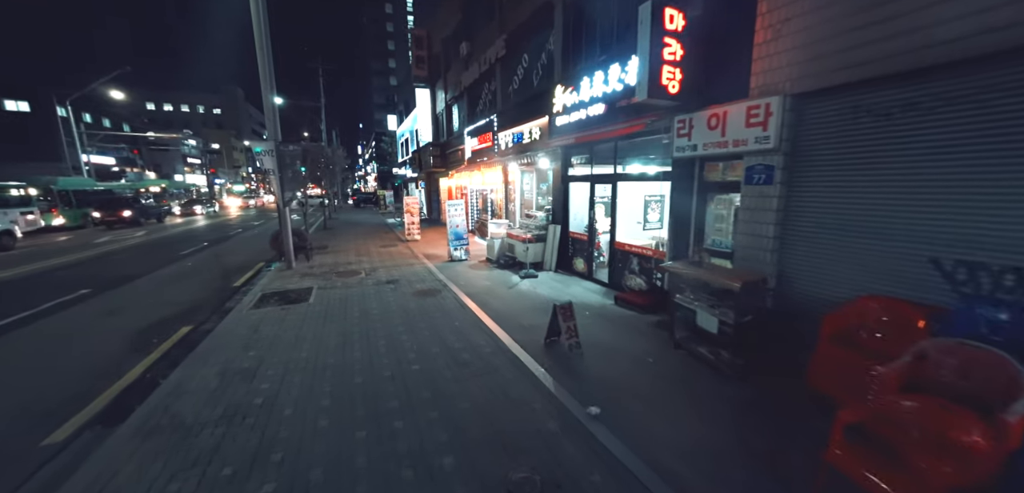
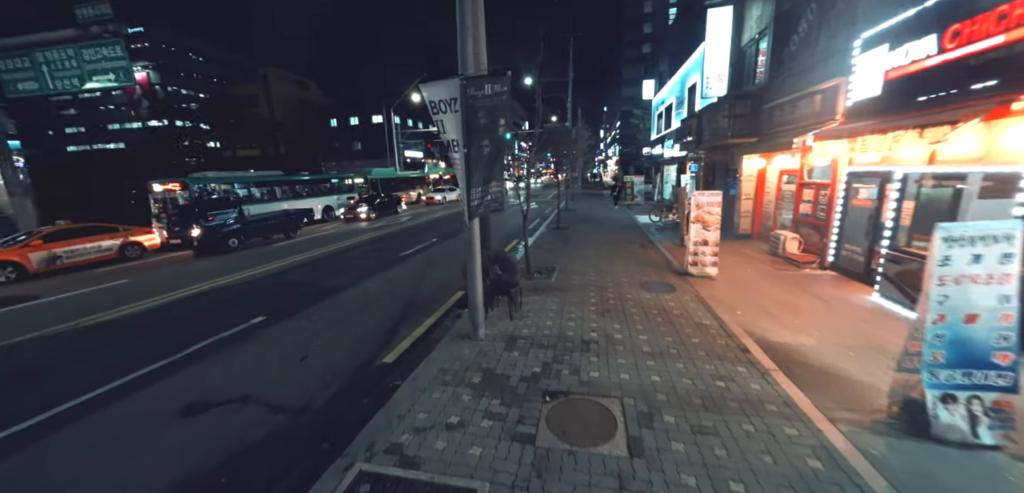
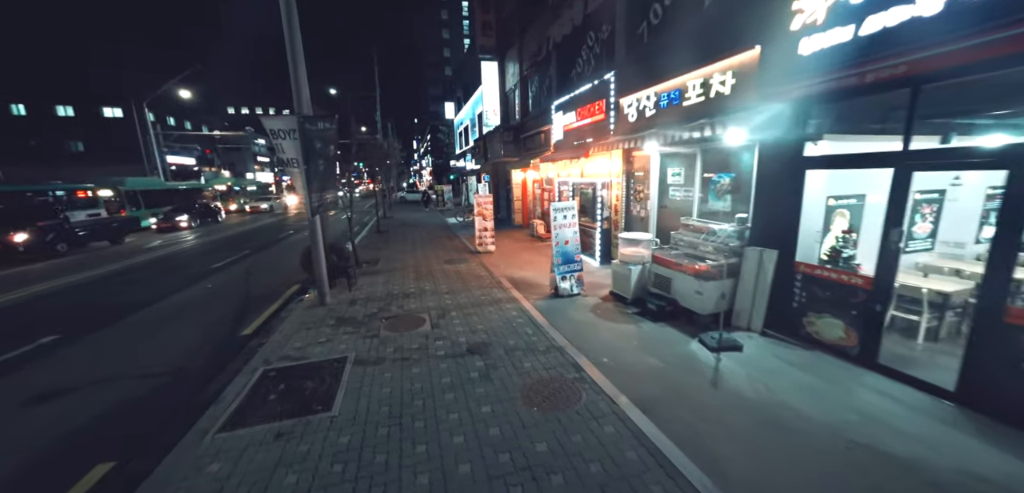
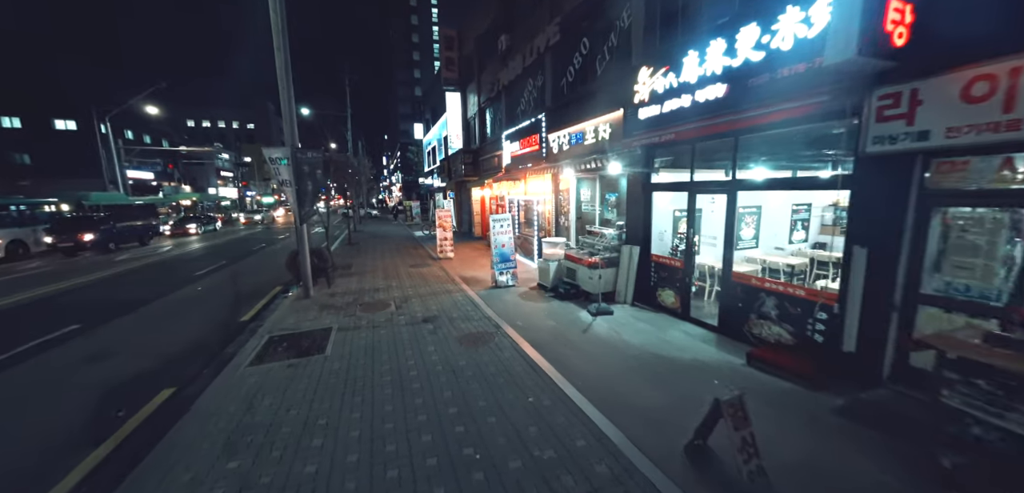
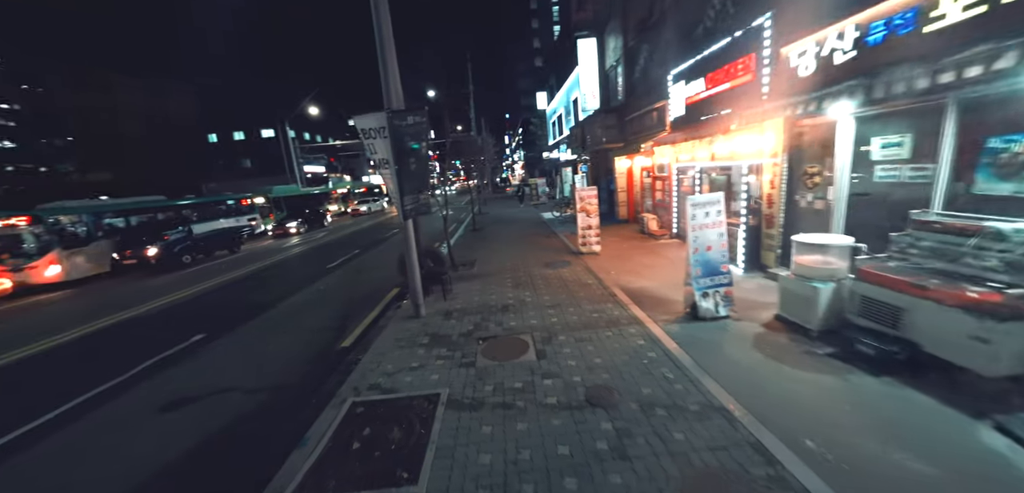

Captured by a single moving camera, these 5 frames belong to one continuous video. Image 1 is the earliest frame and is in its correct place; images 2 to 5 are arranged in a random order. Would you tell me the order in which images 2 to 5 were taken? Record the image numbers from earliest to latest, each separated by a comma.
4, 3, 5, 2
